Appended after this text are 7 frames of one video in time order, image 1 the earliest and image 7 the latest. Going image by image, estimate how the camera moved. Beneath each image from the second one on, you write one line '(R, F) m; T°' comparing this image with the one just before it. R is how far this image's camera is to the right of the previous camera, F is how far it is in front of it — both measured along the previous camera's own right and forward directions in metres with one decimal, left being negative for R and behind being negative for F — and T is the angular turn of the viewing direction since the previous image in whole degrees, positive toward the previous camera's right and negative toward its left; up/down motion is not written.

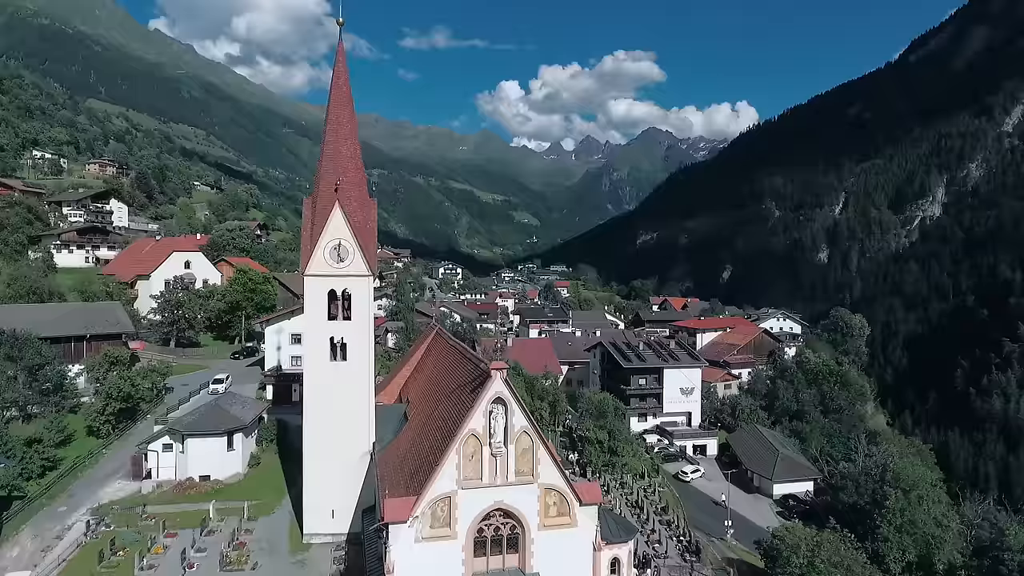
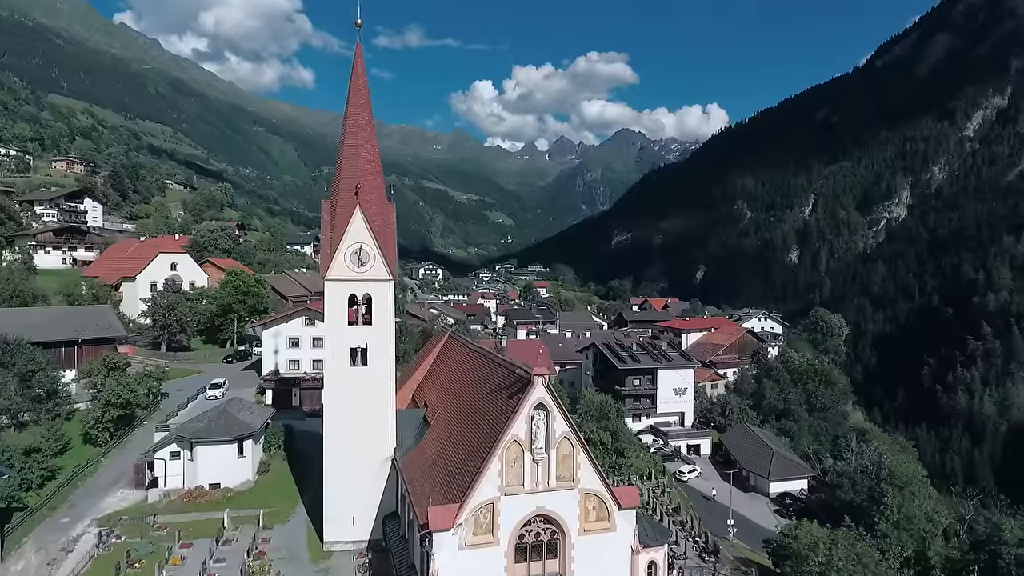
(-1.9, 0.0) m; +2°
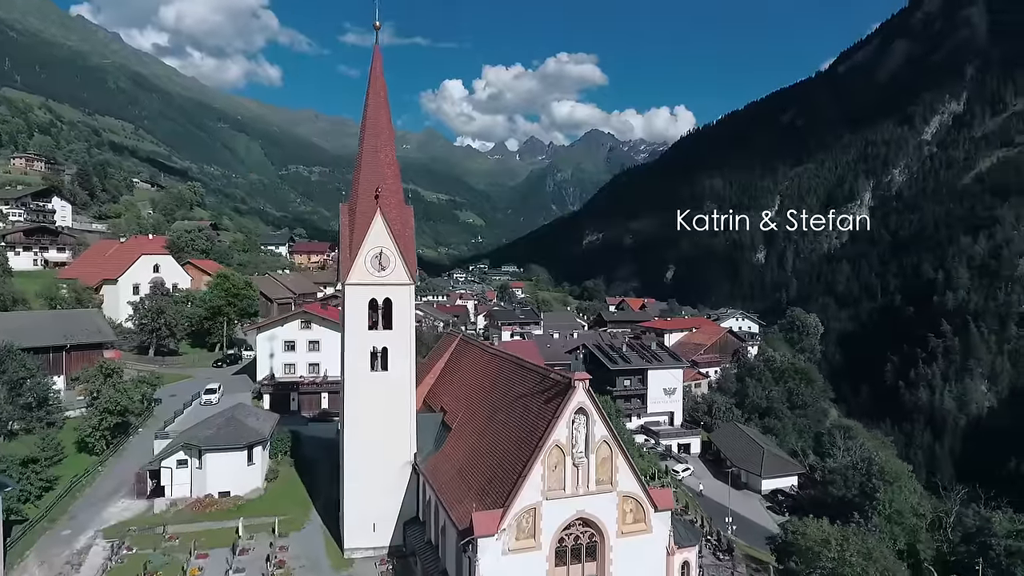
(-2.0, 0.0) m; +3°
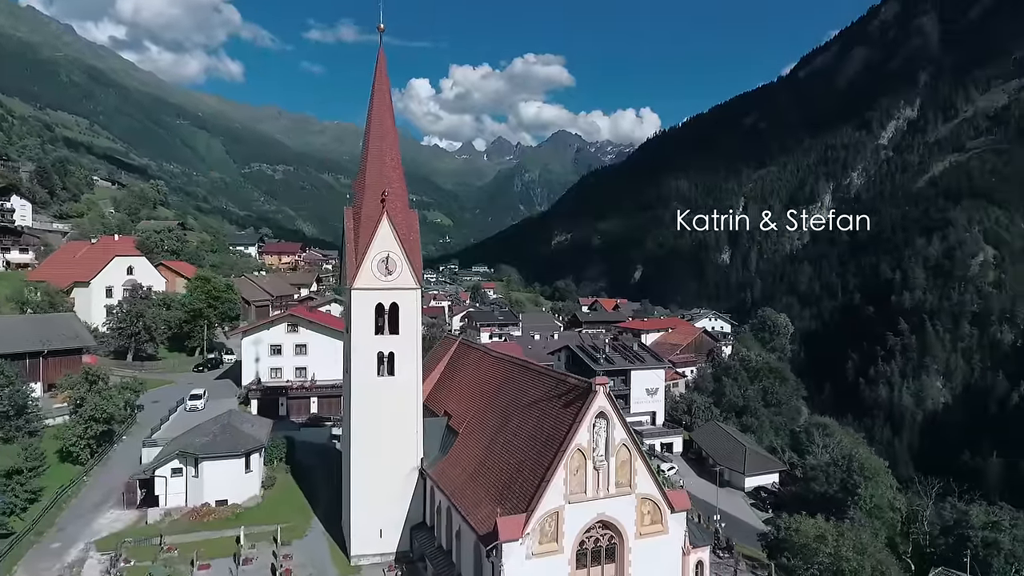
(-1.5, -0.1) m; +3°
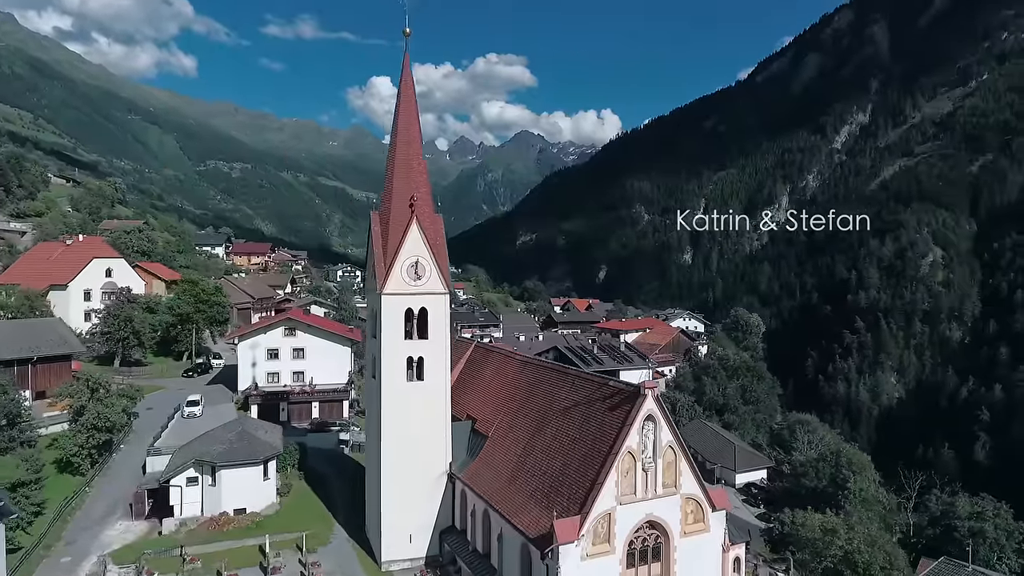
(-2.6, -0.2) m; +3°
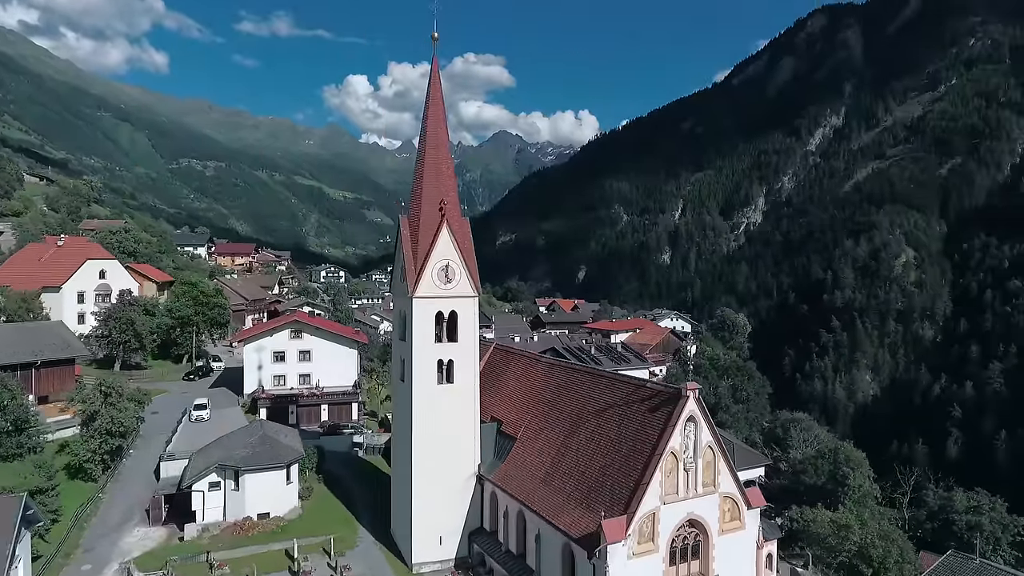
(-2.0, -0.2) m; +2°
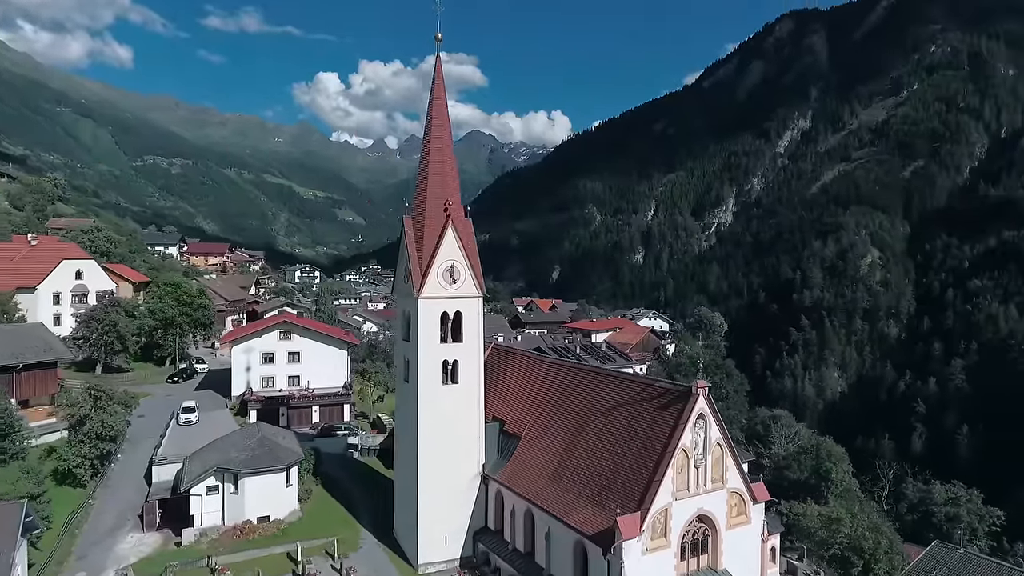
(-1.3, -0.1) m; +2°
